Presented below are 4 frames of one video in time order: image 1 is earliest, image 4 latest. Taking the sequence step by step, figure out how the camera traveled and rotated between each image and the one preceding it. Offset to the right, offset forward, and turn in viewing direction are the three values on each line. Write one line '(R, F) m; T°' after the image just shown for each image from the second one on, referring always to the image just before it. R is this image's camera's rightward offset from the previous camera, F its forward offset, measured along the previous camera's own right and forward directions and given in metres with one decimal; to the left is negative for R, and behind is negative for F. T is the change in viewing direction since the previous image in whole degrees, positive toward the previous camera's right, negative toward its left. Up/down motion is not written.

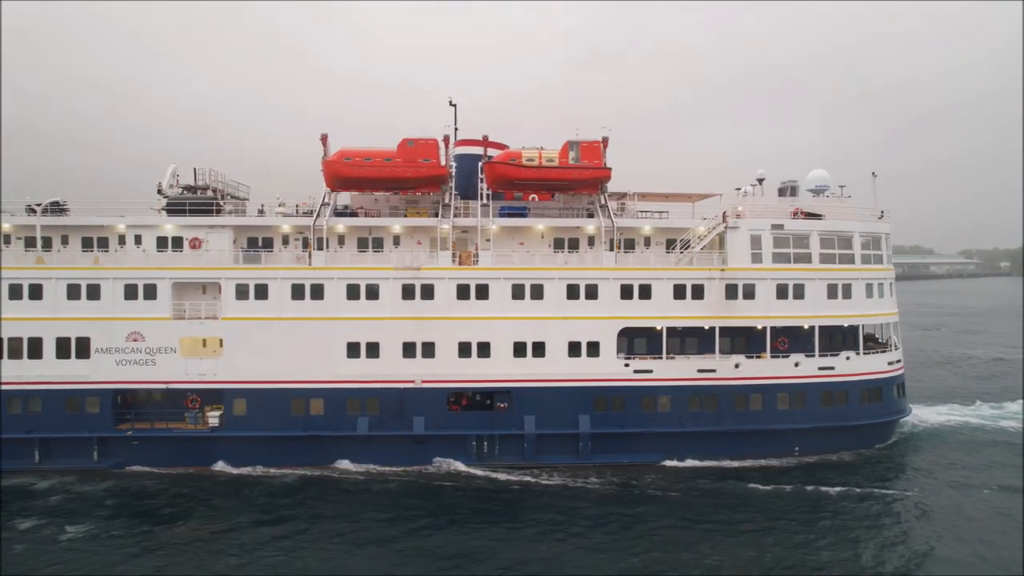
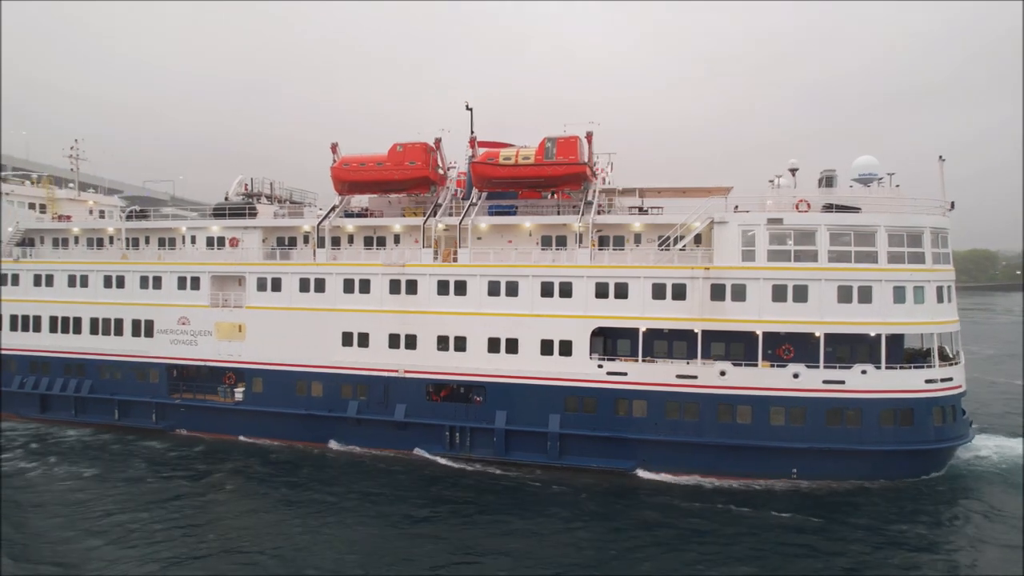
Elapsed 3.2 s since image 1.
(+0.6, +1.3) m; -3°
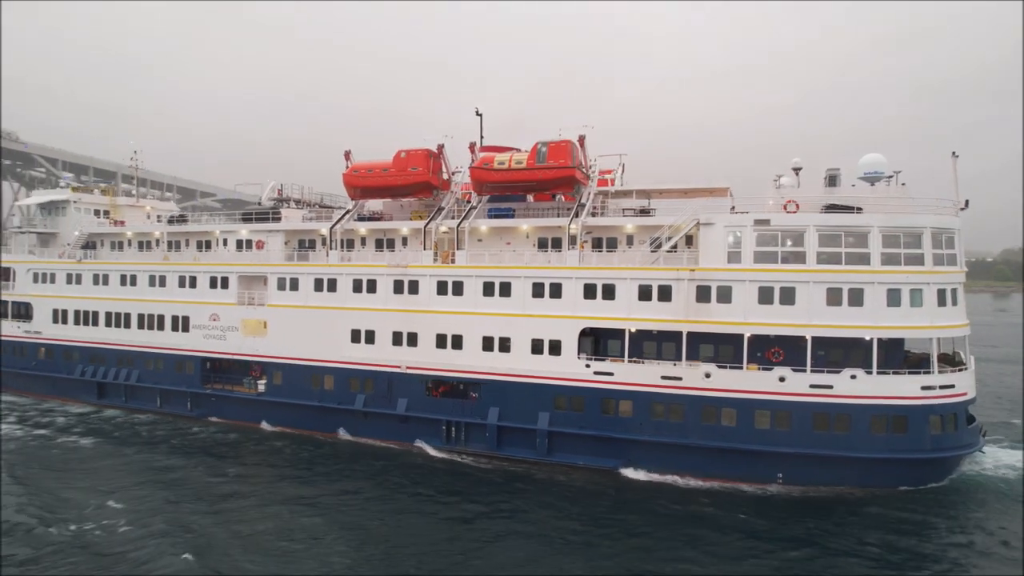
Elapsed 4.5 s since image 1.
(+2.2, -0.5) m; -6°
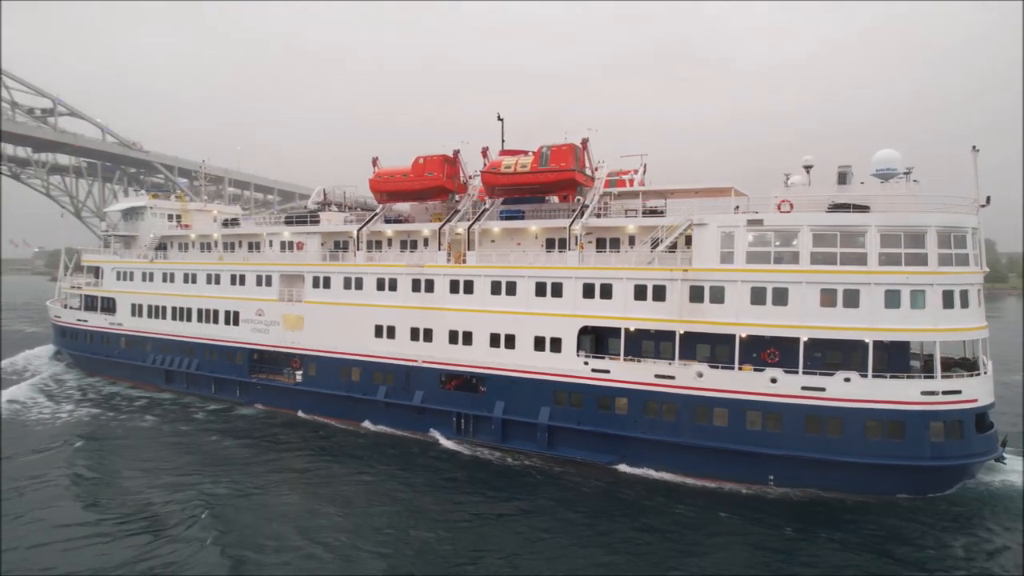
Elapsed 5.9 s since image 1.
(+2.3, -0.8) m; -7°
